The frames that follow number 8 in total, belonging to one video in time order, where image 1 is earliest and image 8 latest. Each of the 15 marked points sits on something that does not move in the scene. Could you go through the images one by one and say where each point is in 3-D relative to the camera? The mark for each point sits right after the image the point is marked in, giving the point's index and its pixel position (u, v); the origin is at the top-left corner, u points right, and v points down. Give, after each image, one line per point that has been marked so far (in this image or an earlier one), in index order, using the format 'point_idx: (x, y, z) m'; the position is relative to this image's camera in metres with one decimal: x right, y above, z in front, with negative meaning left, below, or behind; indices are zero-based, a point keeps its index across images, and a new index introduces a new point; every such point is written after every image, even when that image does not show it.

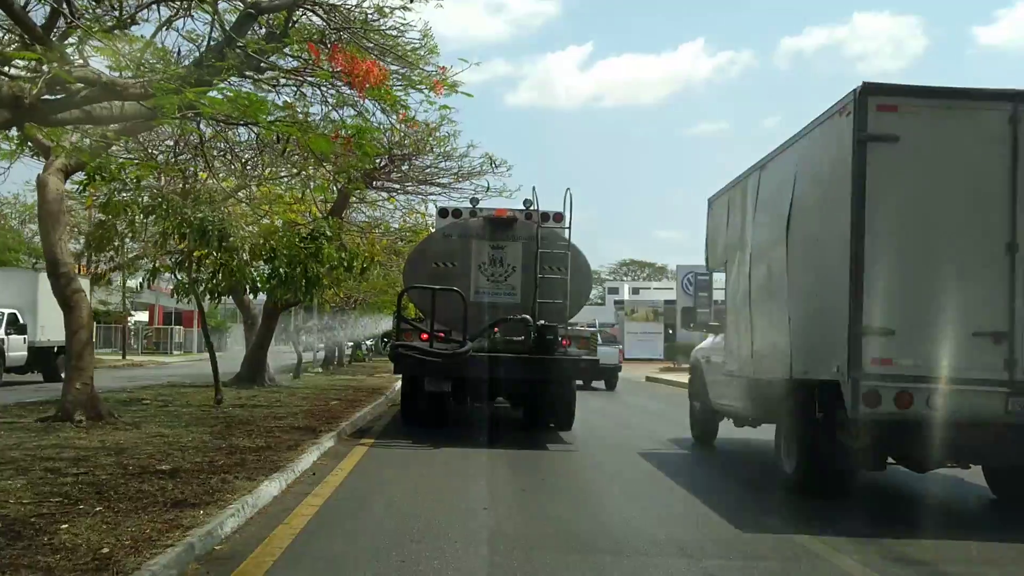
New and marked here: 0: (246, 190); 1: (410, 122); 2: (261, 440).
0: (-3.8, +1.4, +13.8) m
1: (-1.2, +2.0, +11.6) m
2: (-2.1, -1.3, +8.3) m
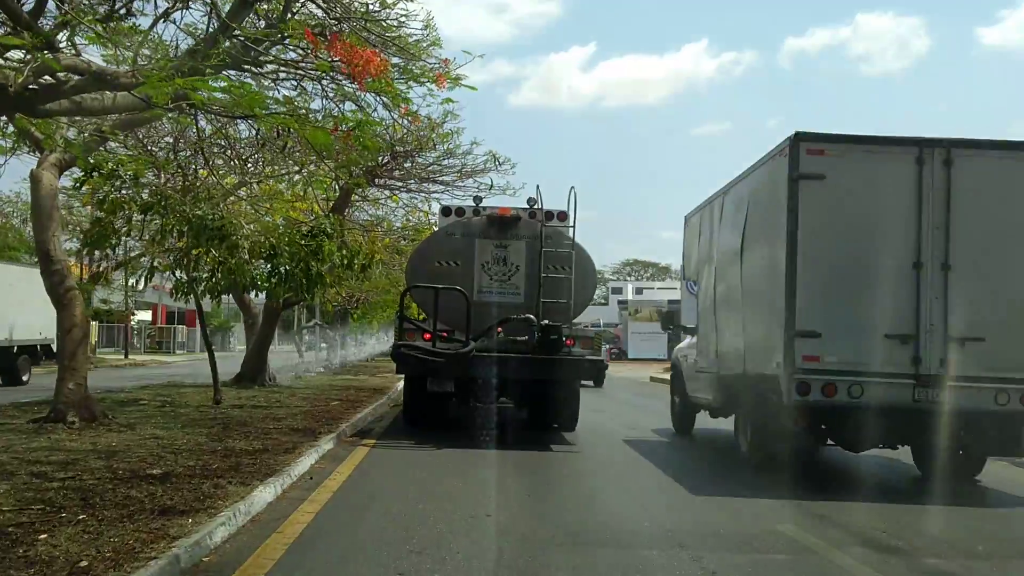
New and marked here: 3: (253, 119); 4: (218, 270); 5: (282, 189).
0: (-3.7, +1.4, +13.6) m
1: (-1.2, +2.0, +11.3) m
2: (-2.1, -1.3, +8.1) m
3: (-3.2, +2.1, +12.3) m
4: (-4.2, +0.3, +13.8) m
5: (-3.4, +1.4, +14.4) m
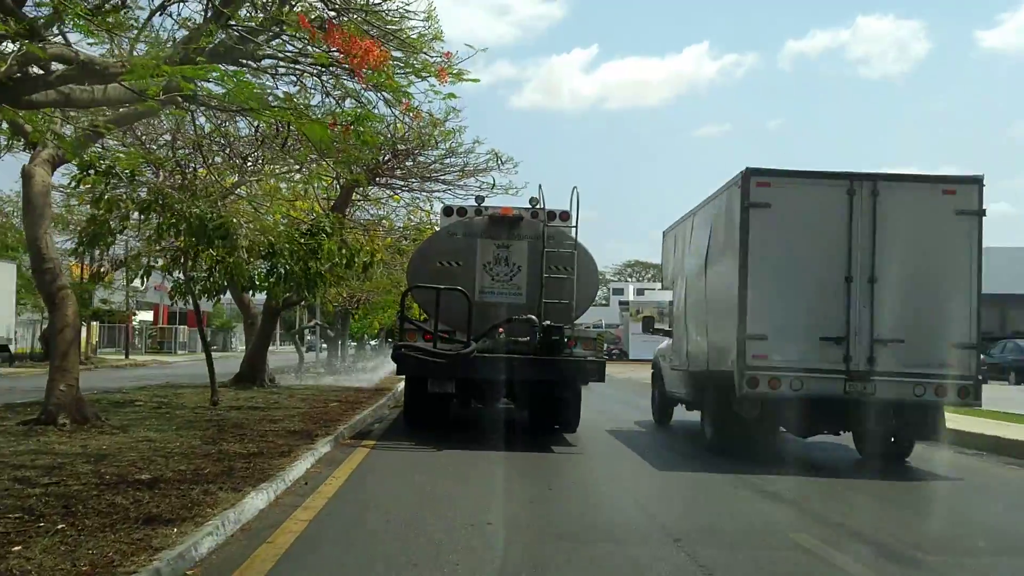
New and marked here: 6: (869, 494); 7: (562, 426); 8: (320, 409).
0: (-3.7, +1.4, +13.4) m
1: (-1.1, +2.0, +11.1) m
2: (-2.1, -1.3, +7.9) m
3: (-3.2, +2.1, +12.0) m
4: (-4.1, +0.3, +13.6) m
5: (-3.4, +1.5, +14.2) m
6: (+4.0, -2.3, +11.2) m
7: (+0.7, -2.2, +15.6) m
8: (-2.4, -1.5, +12.4) m
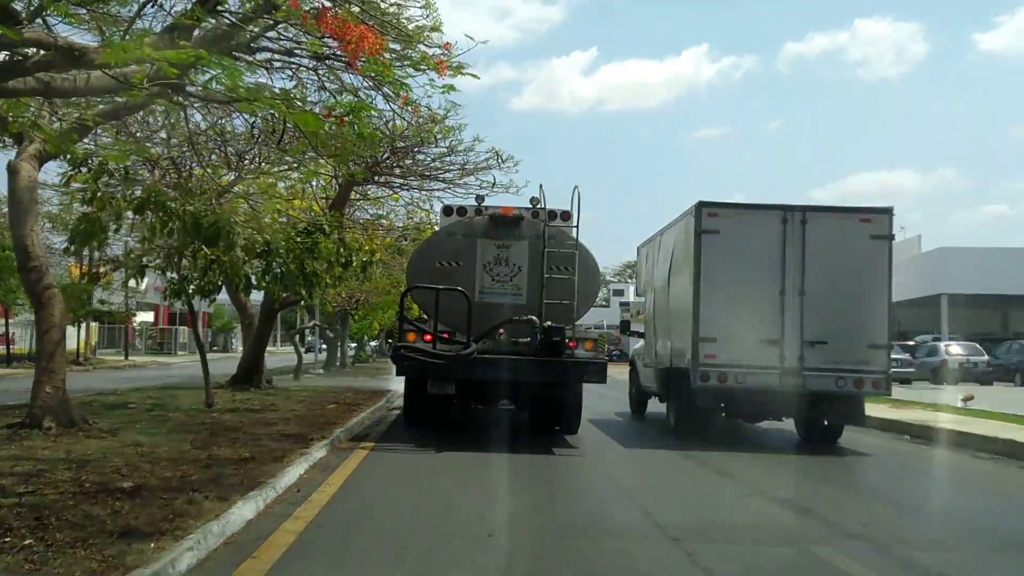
0: (-3.6, +1.4, +13.1) m
1: (-1.1, +2.0, +10.8) m
2: (-2.1, -1.3, +7.6) m
3: (-3.2, +2.1, +11.8) m
4: (-4.1, +0.3, +13.3) m
5: (-3.3, +1.5, +13.9) m
6: (+4.0, -2.3, +10.9) m
7: (+0.8, -2.2, +15.4) m
8: (-2.4, -1.5, +12.1) m
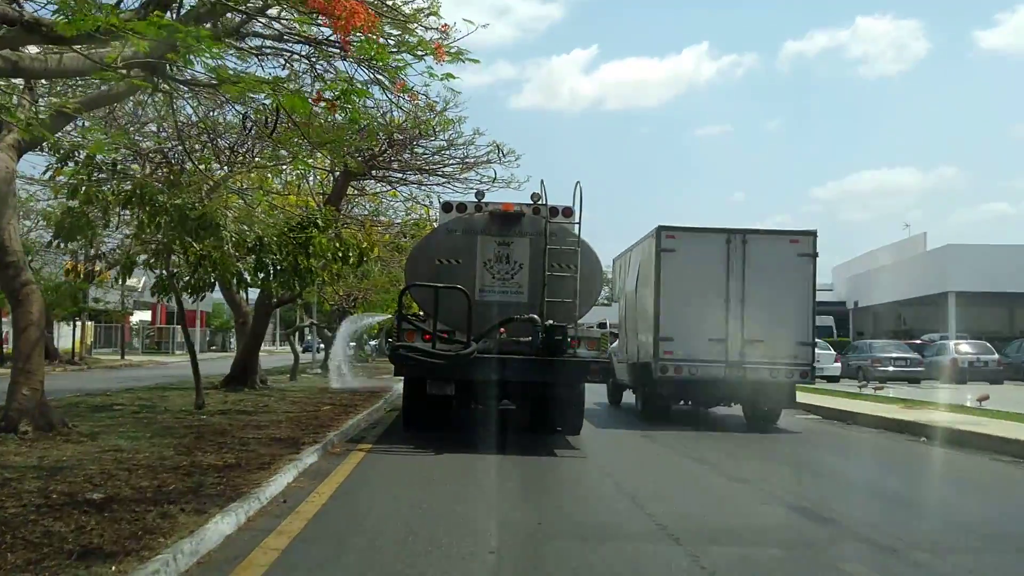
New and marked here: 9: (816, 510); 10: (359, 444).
0: (-3.6, +1.4, +12.7) m
1: (-1.1, +2.1, +10.4) m
2: (-2.1, -1.2, +7.2) m
3: (-3.2, +2.2, +11.3) m
4: (-4.1, +0.3, +12.8) m
5: (-3.3, +1.5, +13.5) m
6: (+4.1, -2.3, +10.4) m
7: (+0.8, -2.1, +14.9) m
8: (-2.4, -1.5, +11.6) m
9: (+3.1, -2.2, +9.9) m
10: (-1.6, -1.6, +10.3) m
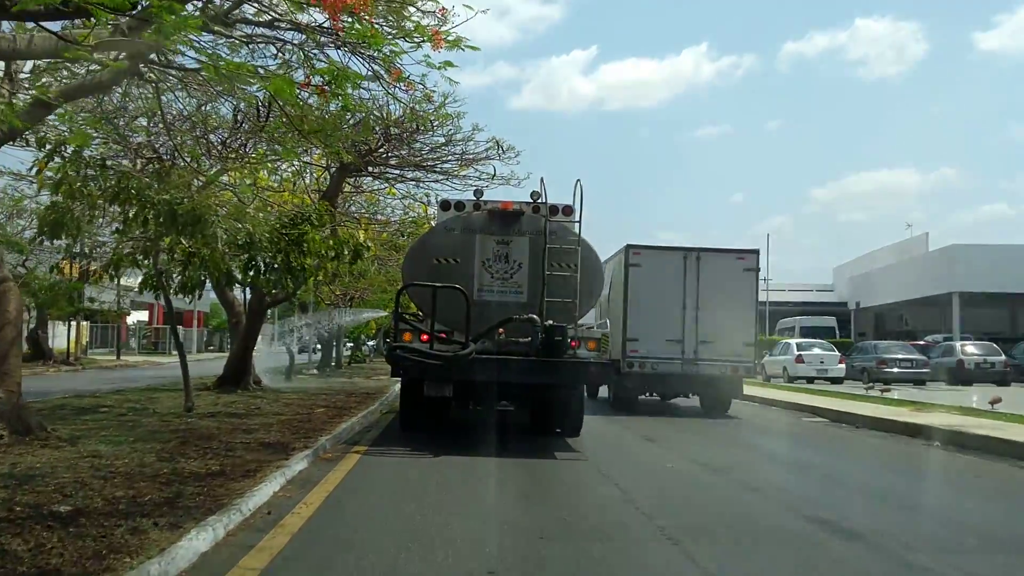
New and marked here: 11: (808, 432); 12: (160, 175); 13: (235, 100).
0: (-3.6, +1.5, +12.3) m
1: (-1.1, +2.1, +10.0) m
2: (-2.1, -1.2, +6.8) m
3: (-3.2, +2.2, +11.0) m
4: (-4.1, +0.3, +12.5) m
5: (-3.3, +1.5, +13.1) m
6: (+4.0, -2.3, +10.1) m
7: (+0.8, -2.1, +14.6) m
8: (-2.4, -1.5, +11.3) m
9: (+3.1, -2.2, +9.5) m
10: (-1.6, -1.6, +10.0) m
11: (+5.1, -2.5, +17.0) m
12: (-4.2, +1.3, +11.6) m
13: (-3.3, +2.2, +11.6) m
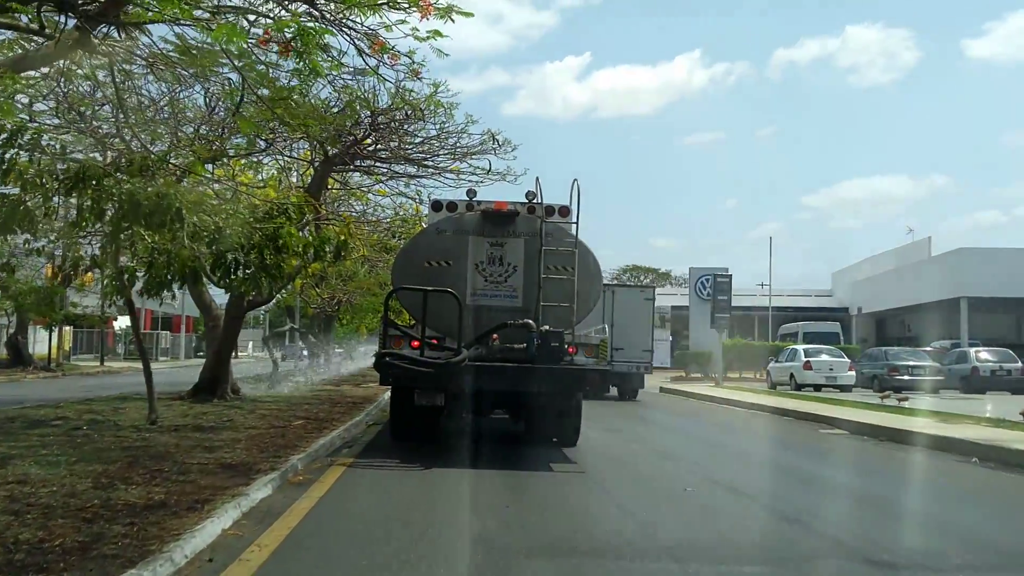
0: (-3.7, +1.5, +11.3) m
1: (-1.1, +2.1, +9.0) m
2: (-2.1, -1.2, +5.8) m
3: (-3.2, +2.2, +9.9) m
4: (-4.1, +0.3, +11.4) m
5: (-3.4, +1.5, +12.1) m
6: (+4.0, -2.3, +9.1) m
7: (+0.7, -2.1, +13.6) m
8: (-2.4, -1.5, +10.2) m
9: (+3.0, -2.2, +8.5) m
10: (-1.7, -1.6, +8.9) m
11: (+5.0, -2.5, +16.0) m
12: (-4.2, +1.3, +10.6) m
13: (-3.3, +2.2, +10.6) m
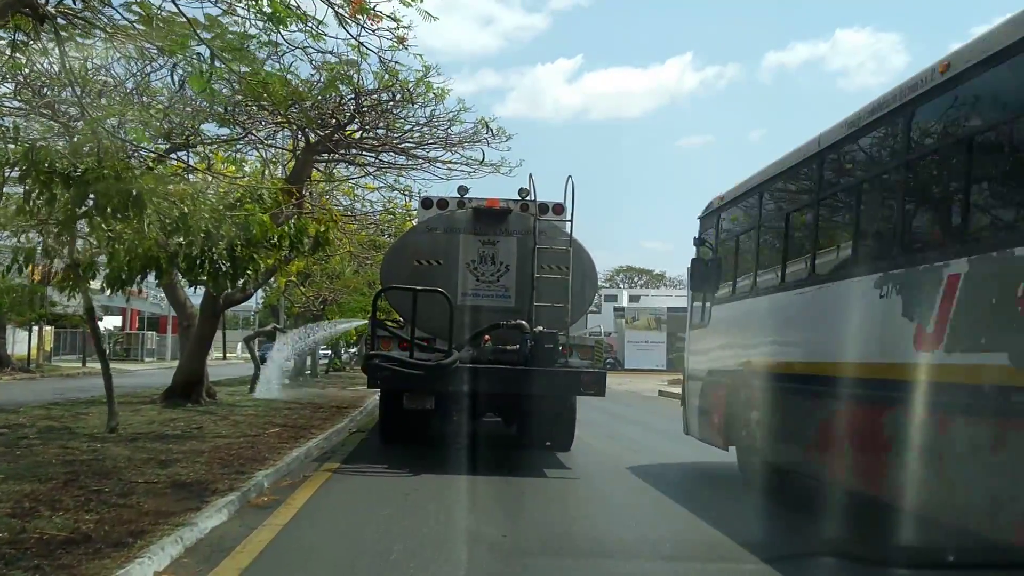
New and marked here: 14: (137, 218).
0: (-3.7, +1.5, +10.3) m
1: (-1.1, +2.1, +8.1) m
2: (-2.1, -1.1, +4.9) m
3: (-3.2, +2.2, +9.0) m
4: (-4.2, +0.4, +10.5) m
5: (-3.4, +1.5, +11.2) m
6: (+4.0, -2.3, +8.2) m
7: (+0.6, -2.1, +12.6) m
8: (-2.5, -1.4, +9.3) m
9: (+3.0, -2.2, +7.7) m
10: (-1.7, -1.6, +8.0) m
11: (+4.9, -2.5, +15.1) m
12: (-4.2, +1.4, +9.7) m
13: (-3.4, +2.2, +9.7) m
14: (-3.7, +0.7, +9.6) m
